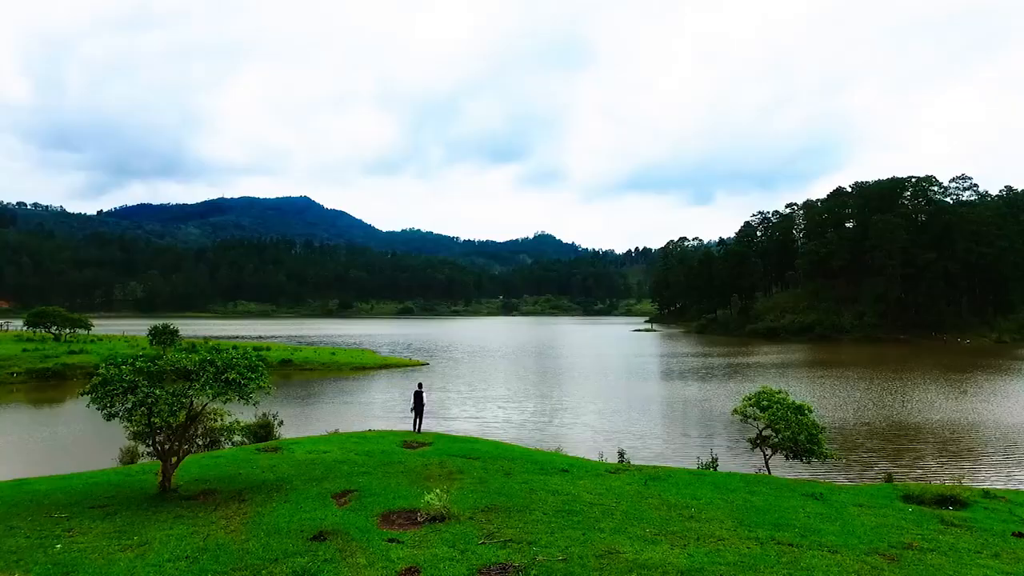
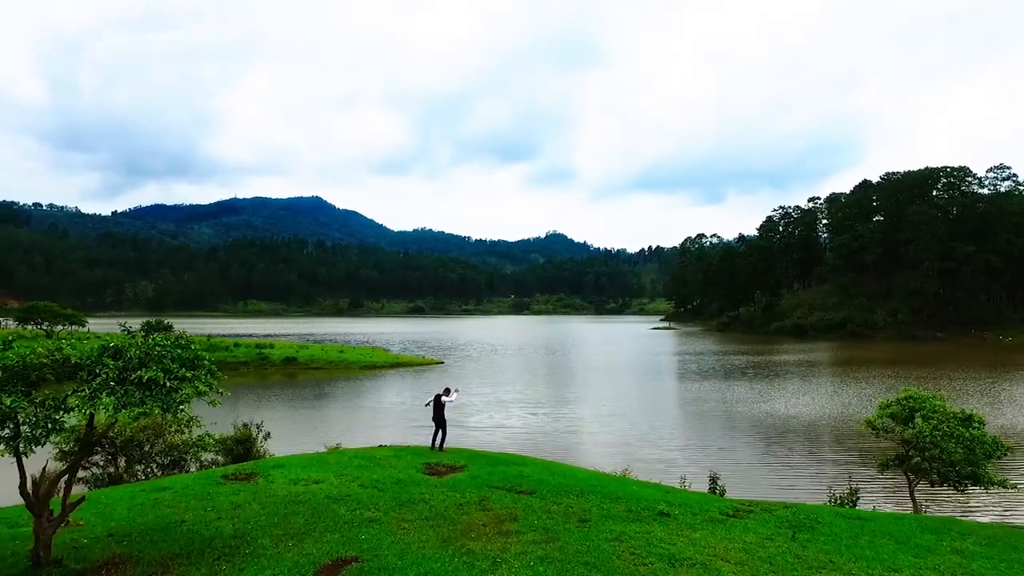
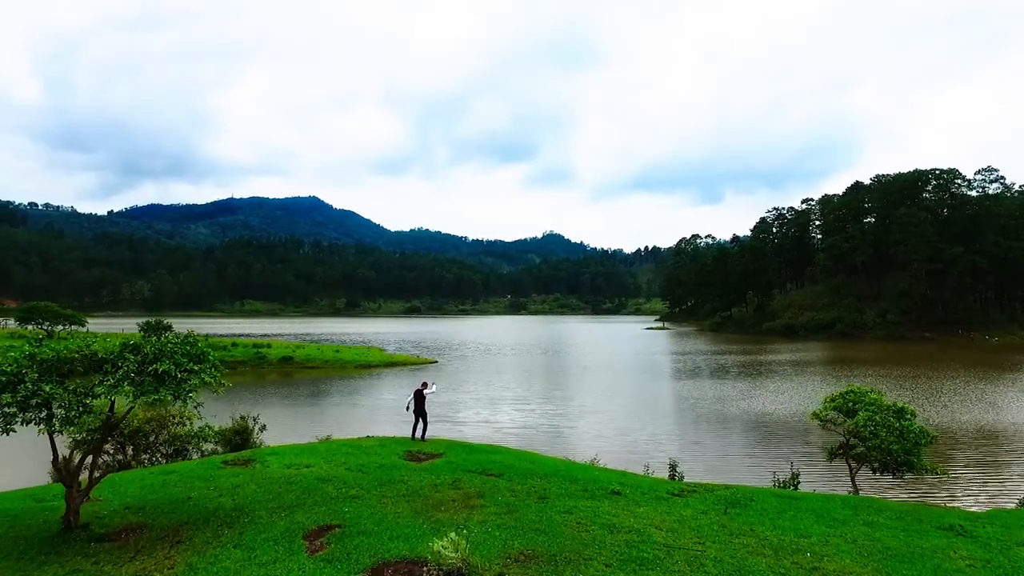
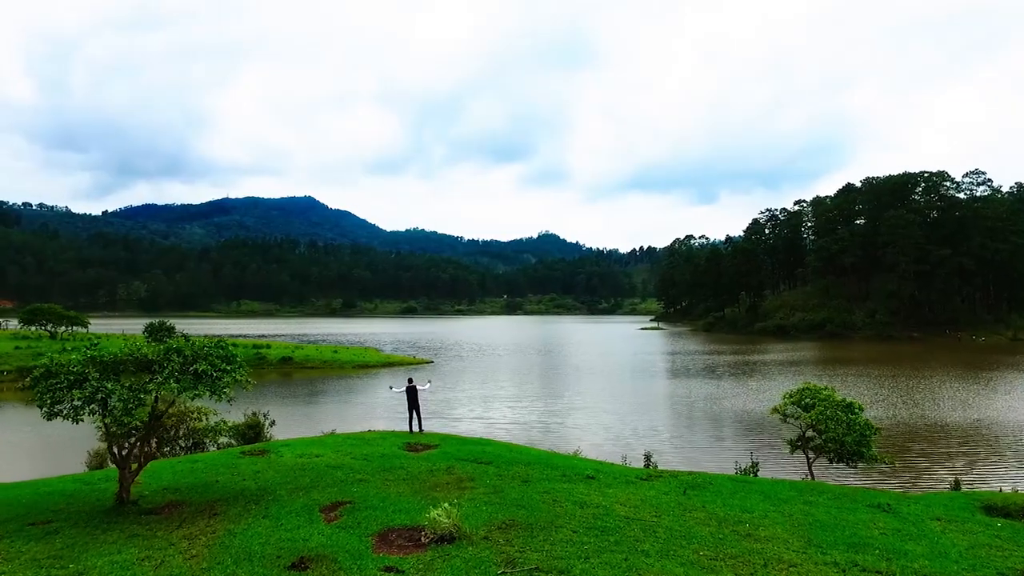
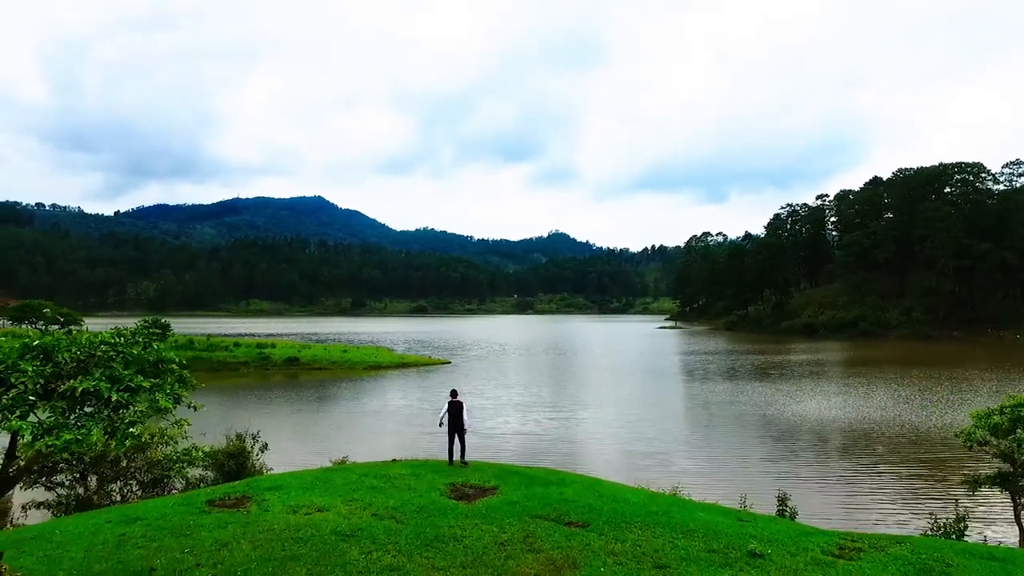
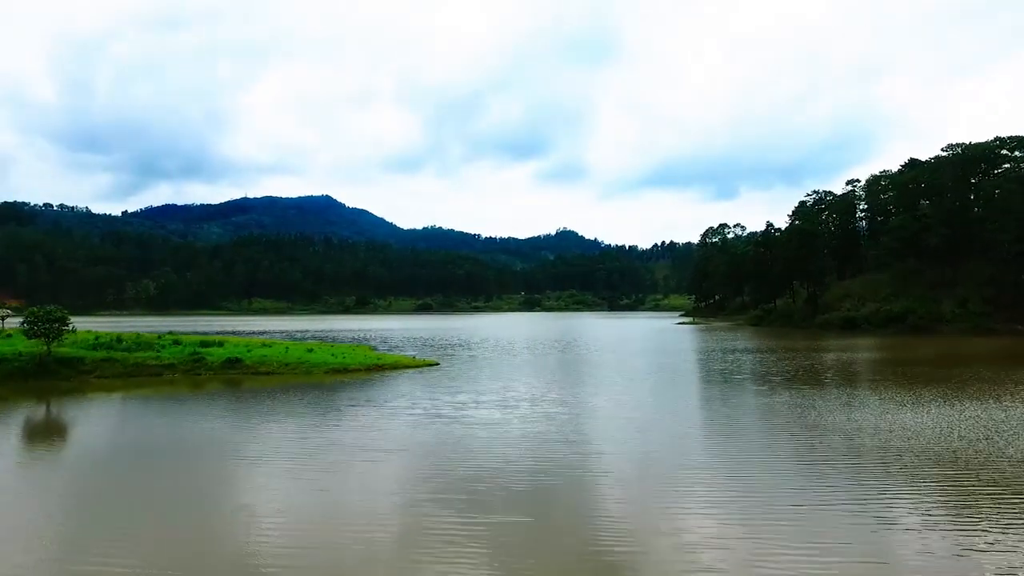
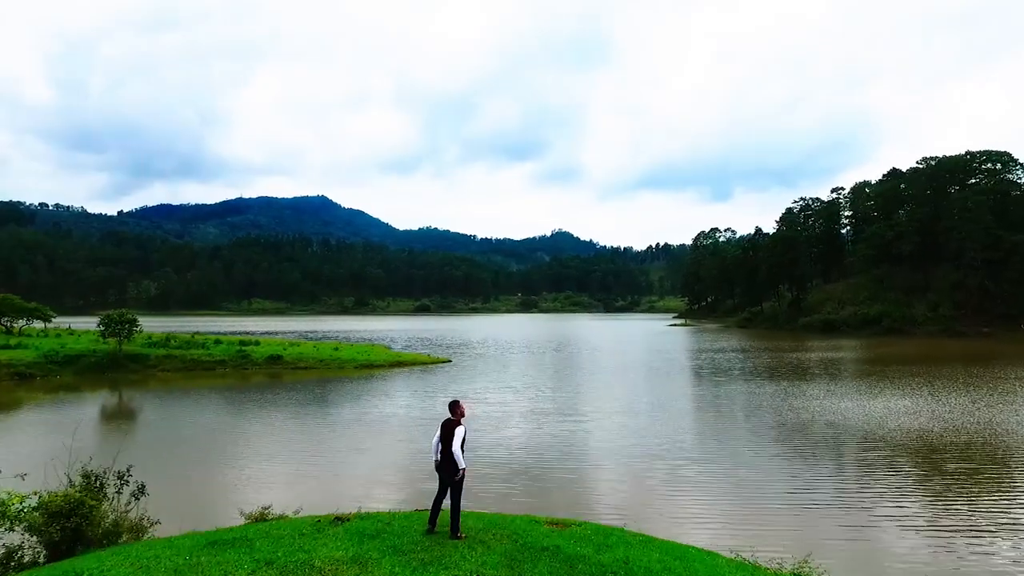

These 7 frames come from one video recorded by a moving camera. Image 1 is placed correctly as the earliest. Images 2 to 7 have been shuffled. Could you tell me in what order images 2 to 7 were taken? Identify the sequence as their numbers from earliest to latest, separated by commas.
4, 3, 2, 5, 7, 6
